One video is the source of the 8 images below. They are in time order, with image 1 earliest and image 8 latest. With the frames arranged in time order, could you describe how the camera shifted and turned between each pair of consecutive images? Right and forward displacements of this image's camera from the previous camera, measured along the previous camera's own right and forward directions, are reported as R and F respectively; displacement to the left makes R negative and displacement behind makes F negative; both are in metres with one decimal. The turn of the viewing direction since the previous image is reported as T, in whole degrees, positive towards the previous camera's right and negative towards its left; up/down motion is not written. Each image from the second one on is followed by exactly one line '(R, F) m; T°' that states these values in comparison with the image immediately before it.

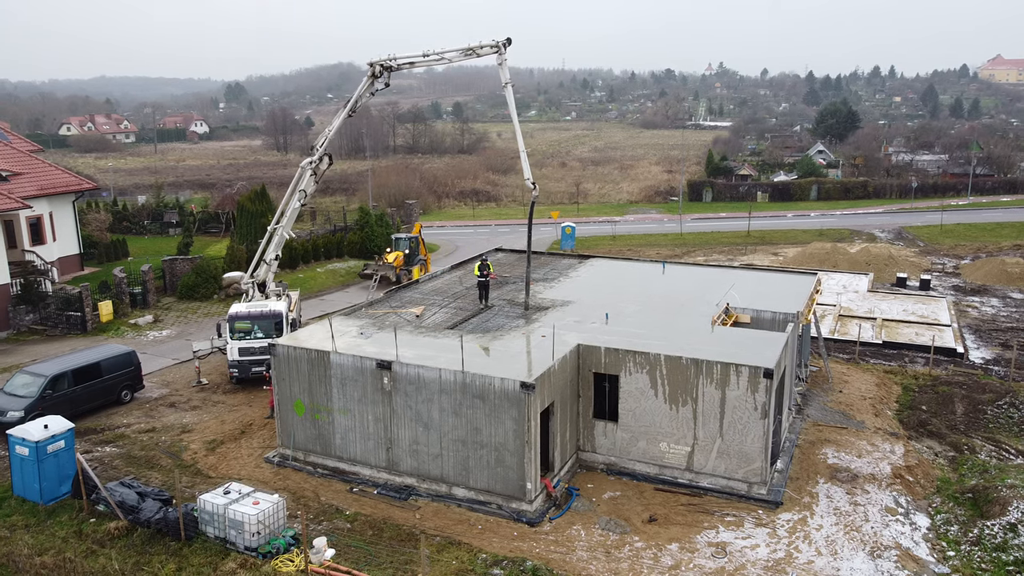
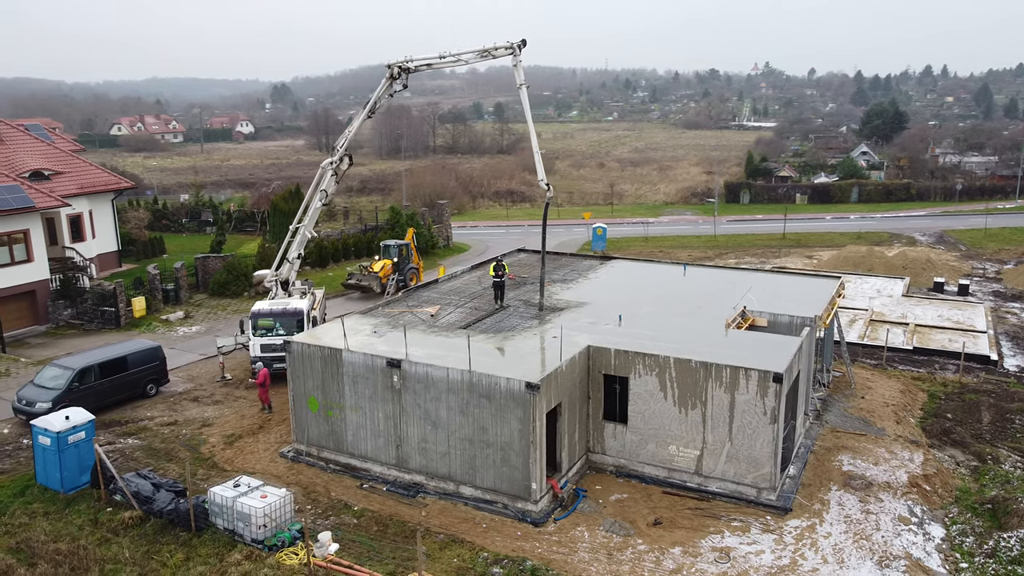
(+0.5, 0.0) m; -3°
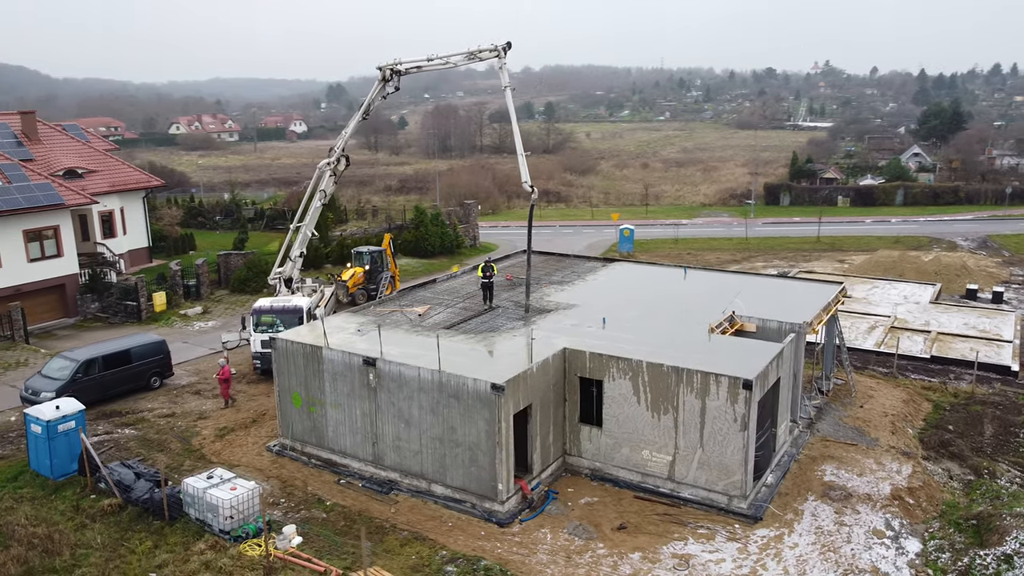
(+1.4, 0.0) m; -4°
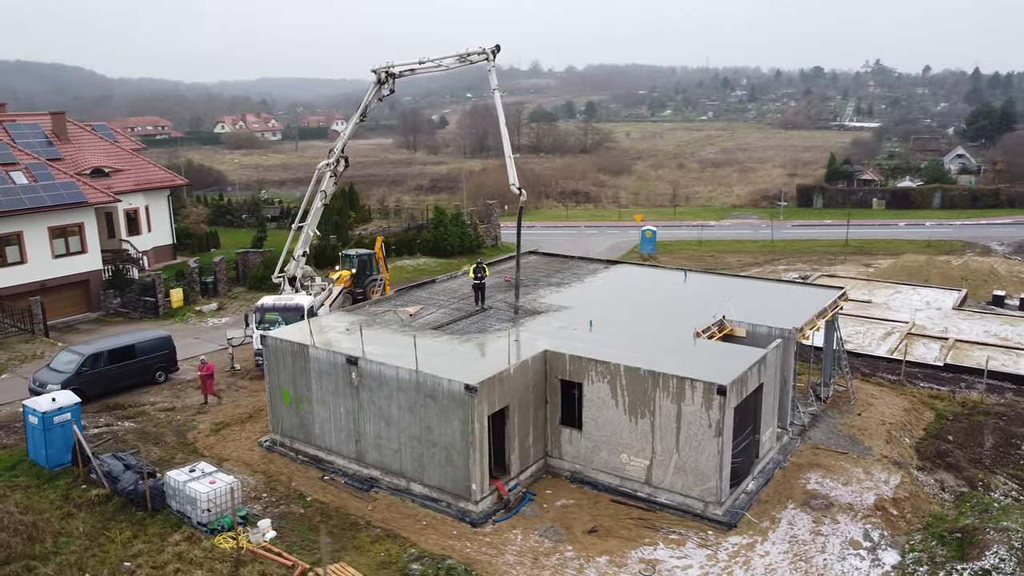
(+1.1, -0.1) m; -3°
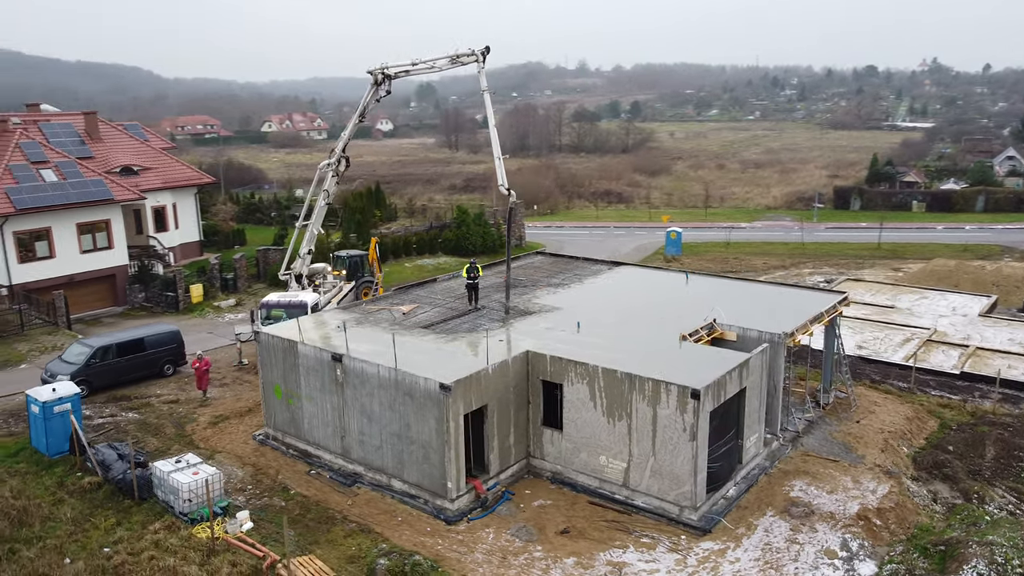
(+1.1, 0.0) m; -3°
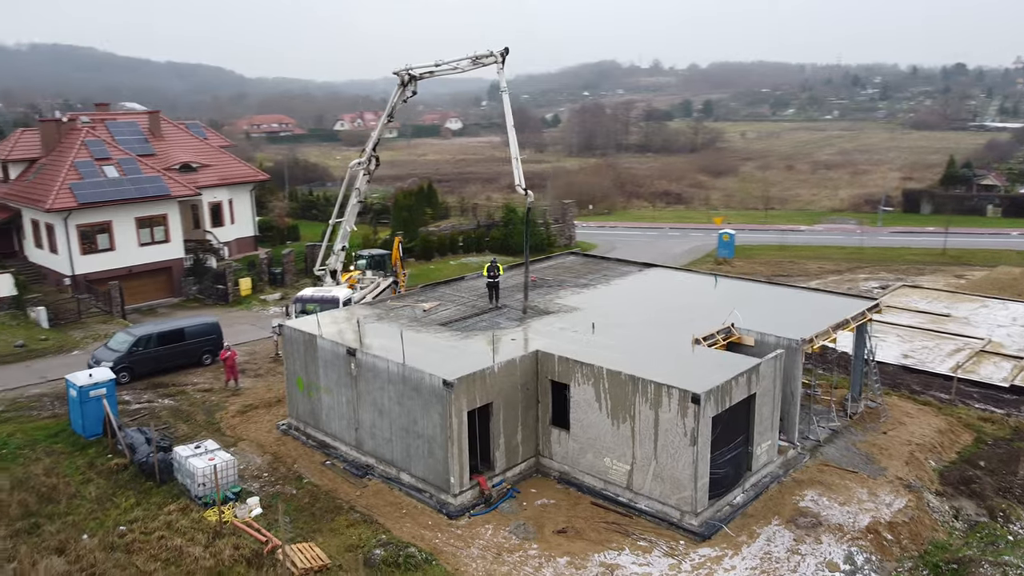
(+1.1, -0.1) m; -5°
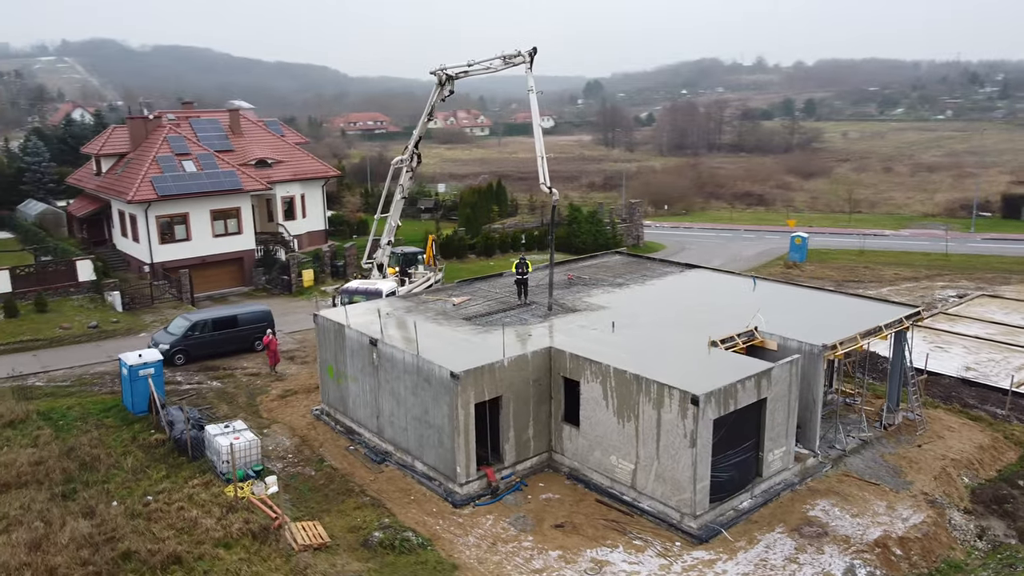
(+1.4, -0.2) m; -7°
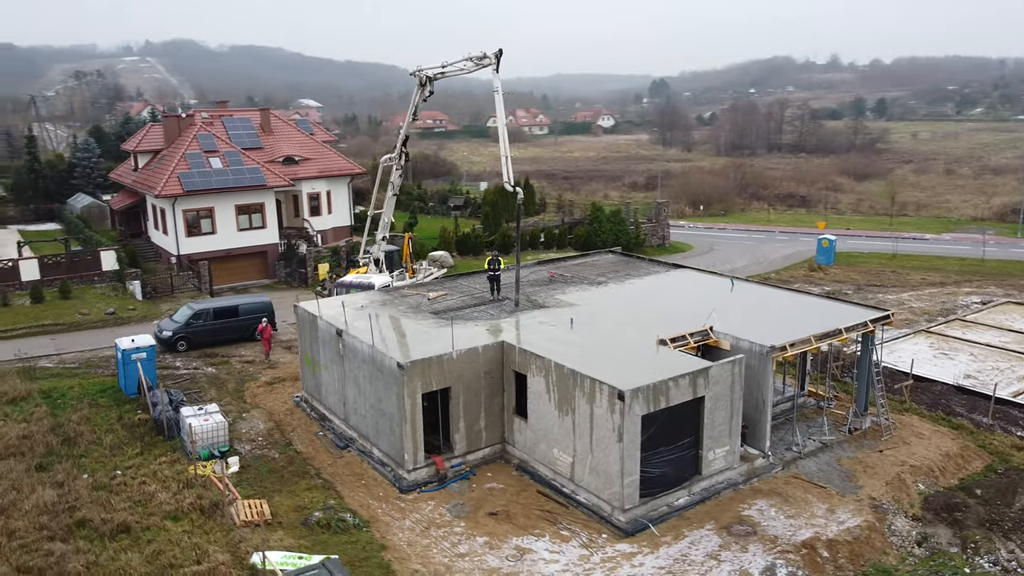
(+2.1, -0.3) m; -5°
